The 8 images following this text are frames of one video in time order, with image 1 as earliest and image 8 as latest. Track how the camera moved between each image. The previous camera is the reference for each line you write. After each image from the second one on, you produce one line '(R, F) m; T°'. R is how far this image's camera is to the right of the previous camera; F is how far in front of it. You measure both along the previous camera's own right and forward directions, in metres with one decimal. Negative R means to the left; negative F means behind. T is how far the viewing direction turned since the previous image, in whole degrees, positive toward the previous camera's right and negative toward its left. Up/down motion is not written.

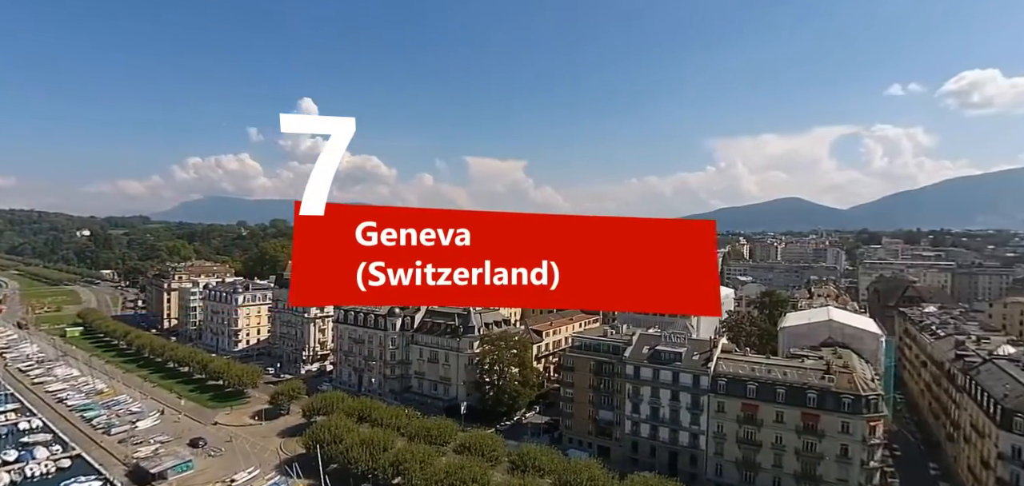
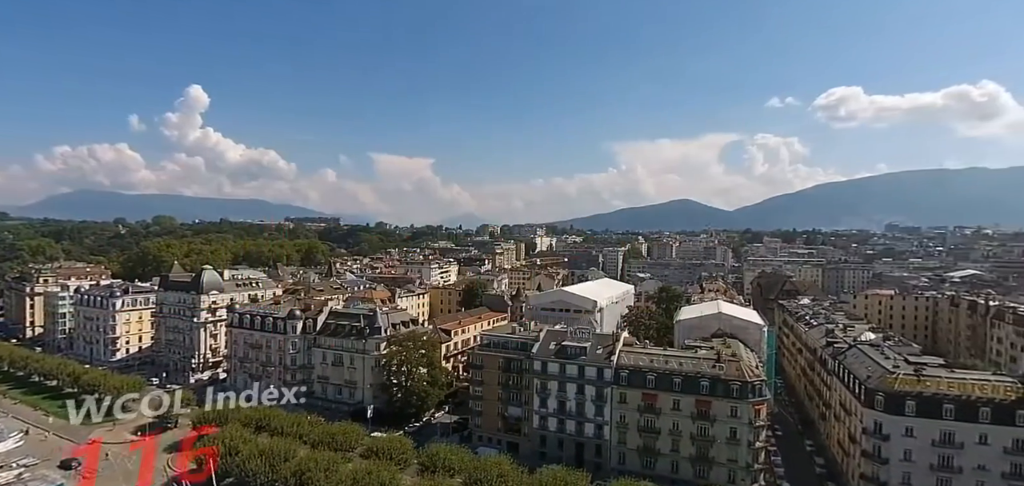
(-0.4, 0.0) m; +9°
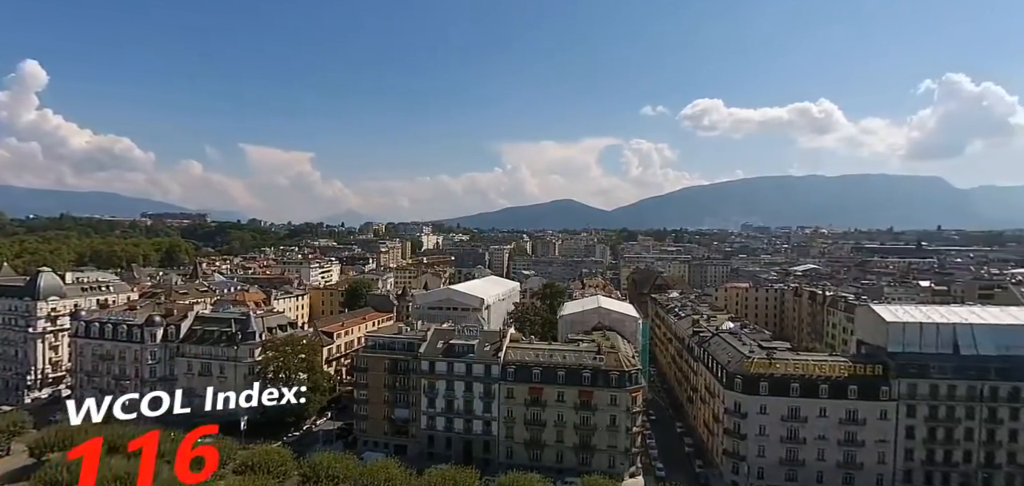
(-0.3, 0.0) m; +12°
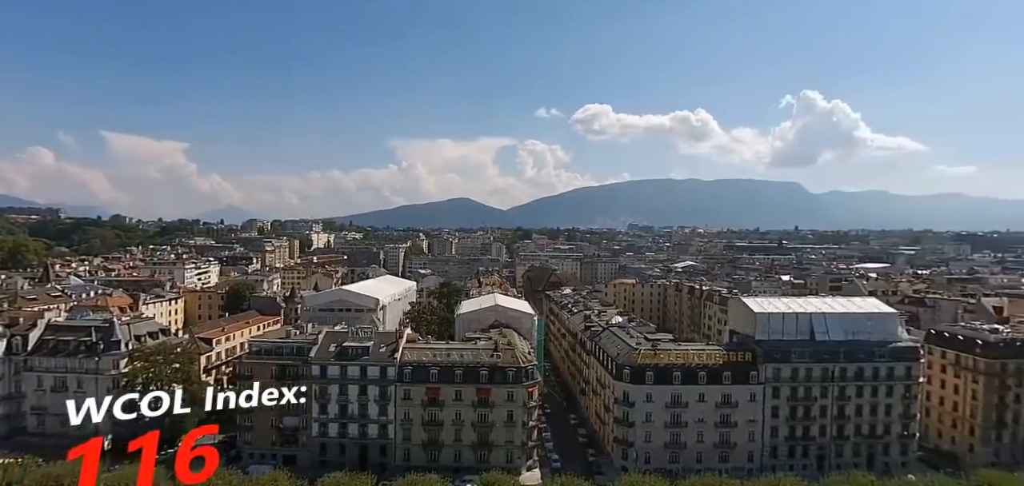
(-0.1, +0.1) m; +11°
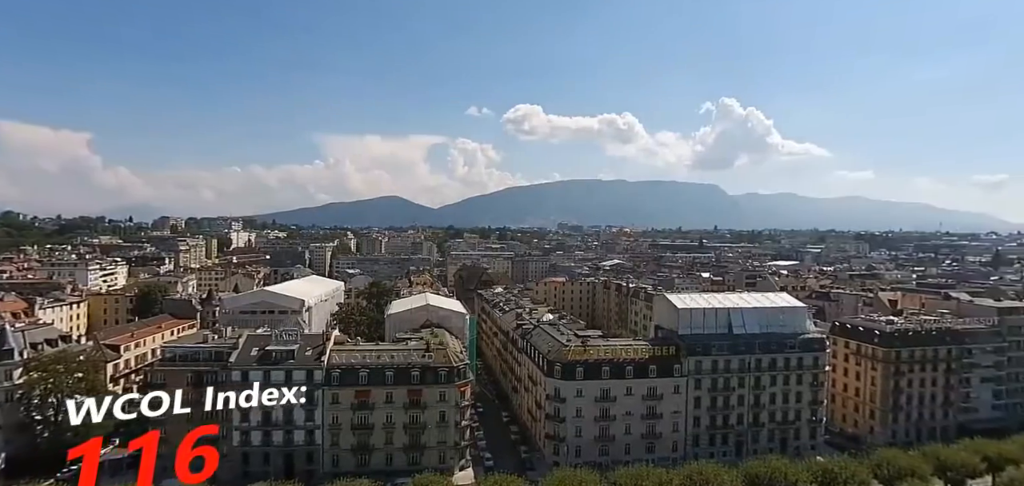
(-0.1, +0.1) m; +7°
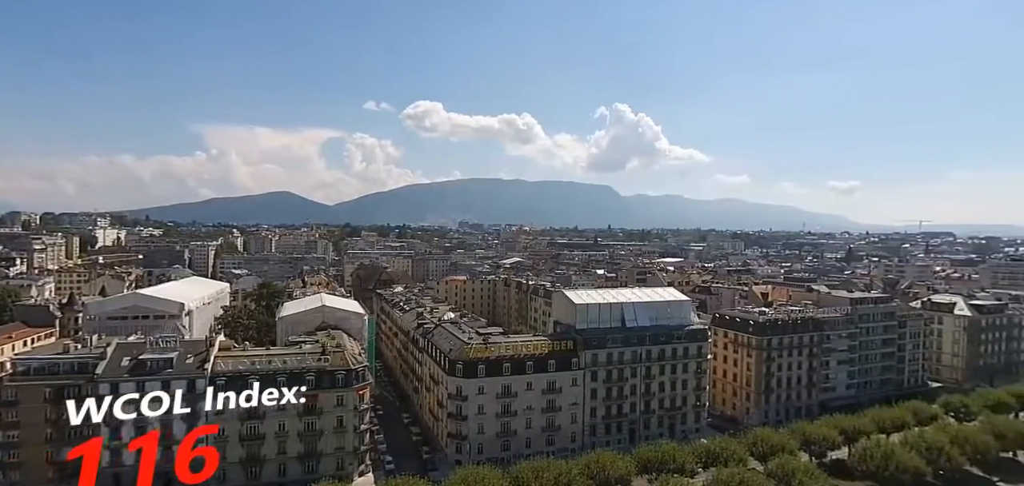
(-0.2, +0.1) m; +10°
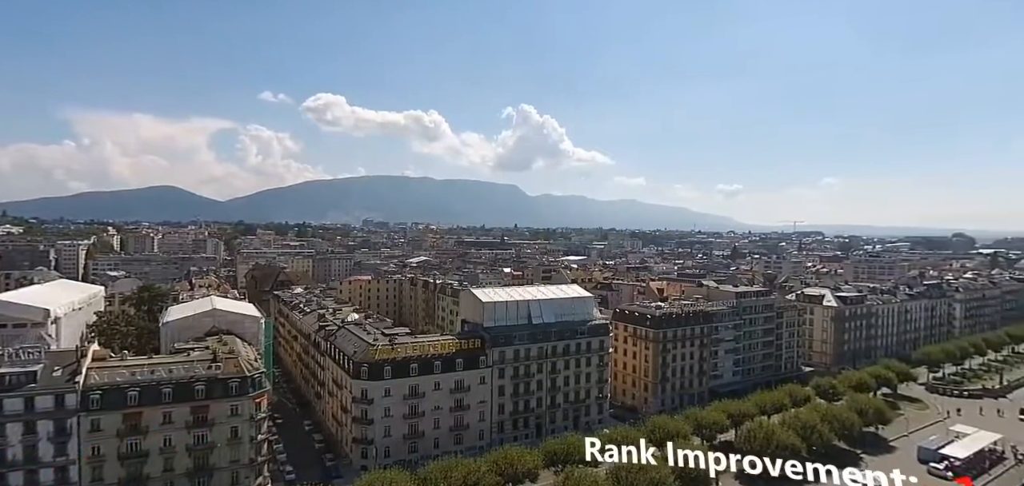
(-0.3, 0.0) m; +9°
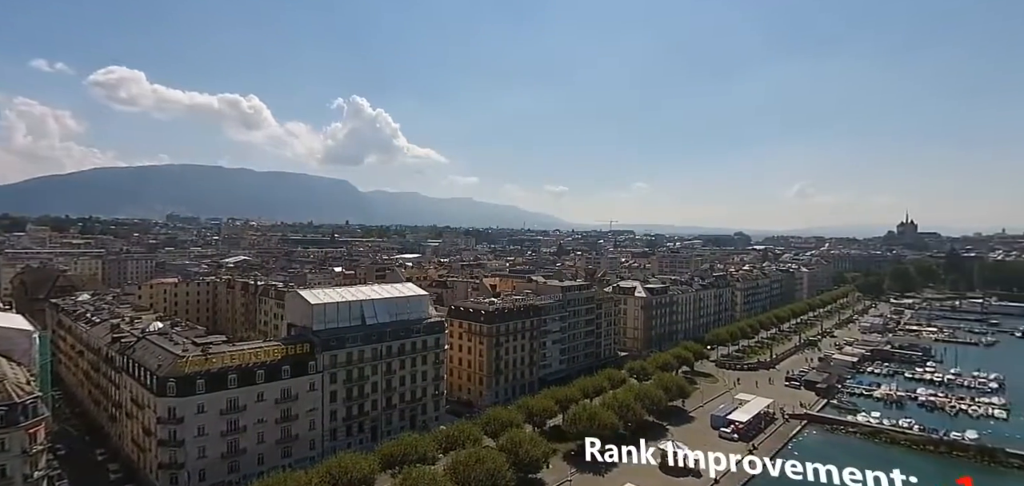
(-0.6, -0.2) m; +17°
